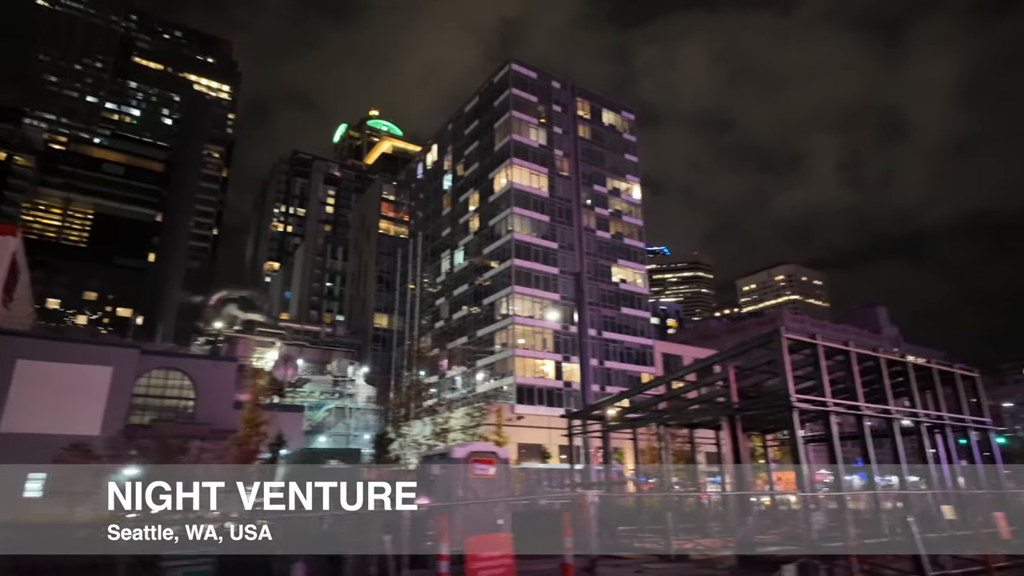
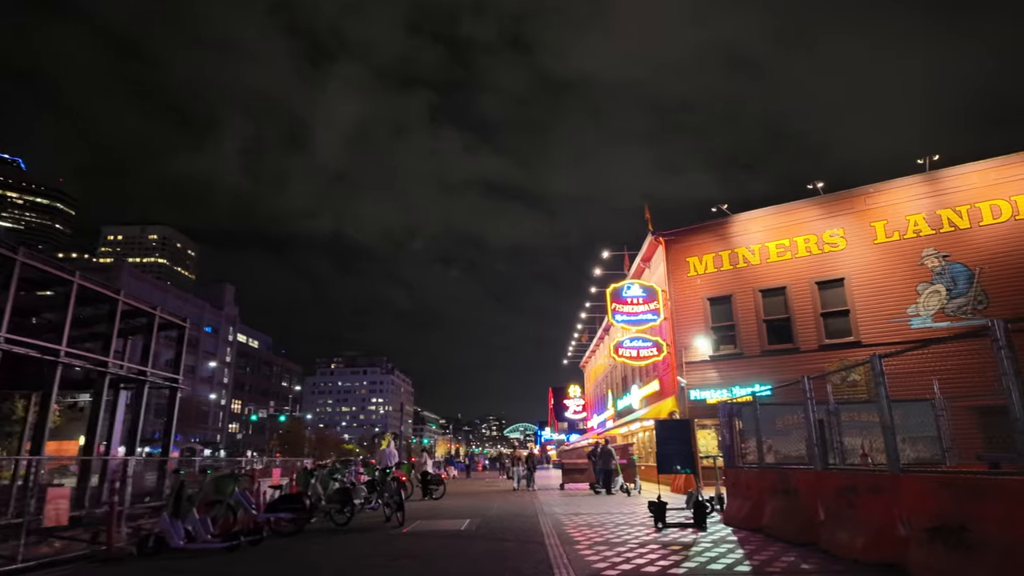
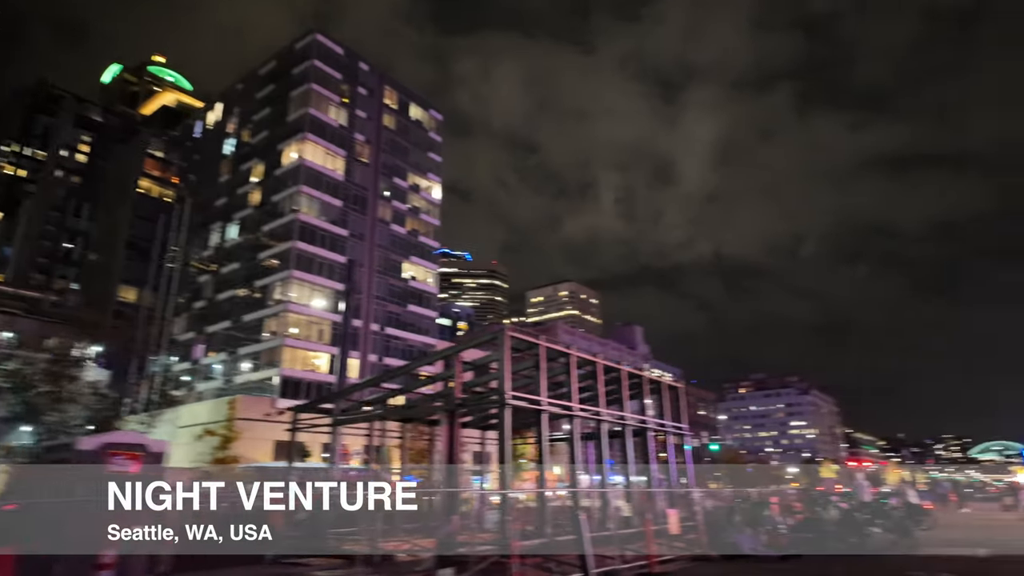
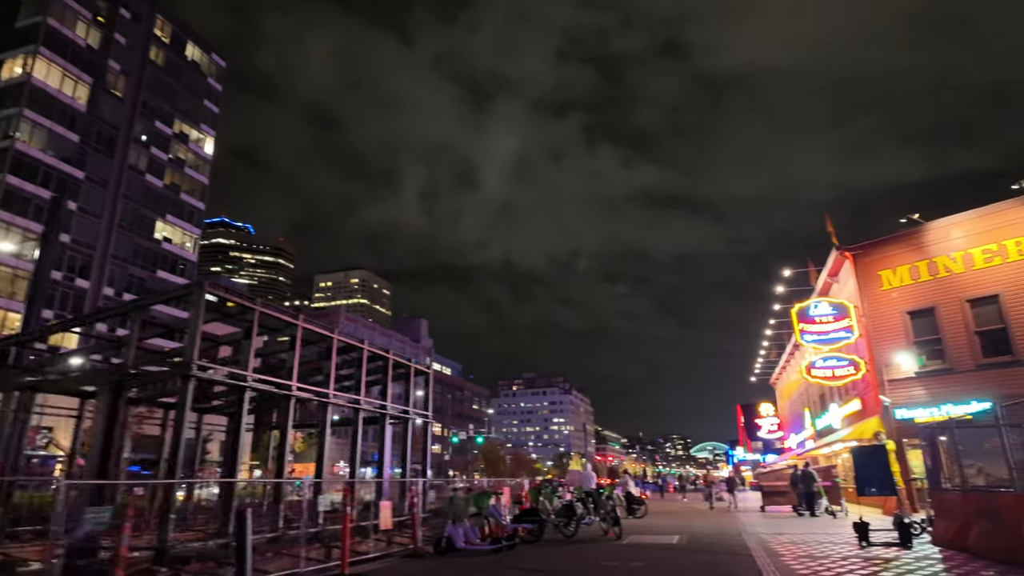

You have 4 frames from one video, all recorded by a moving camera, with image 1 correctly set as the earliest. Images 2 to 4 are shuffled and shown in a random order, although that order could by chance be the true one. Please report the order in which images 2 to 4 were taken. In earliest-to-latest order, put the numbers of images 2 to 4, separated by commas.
3, 4, 2
